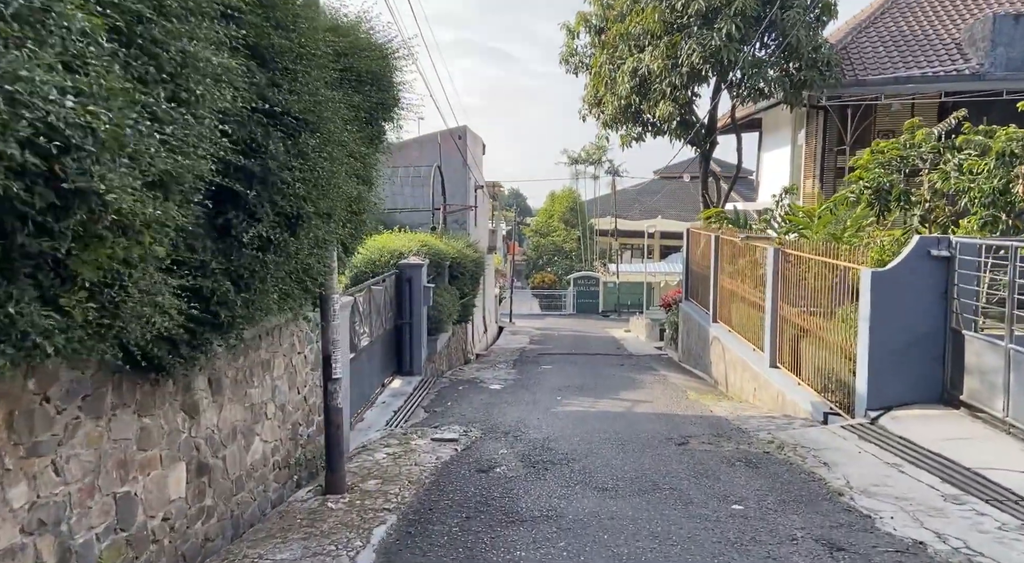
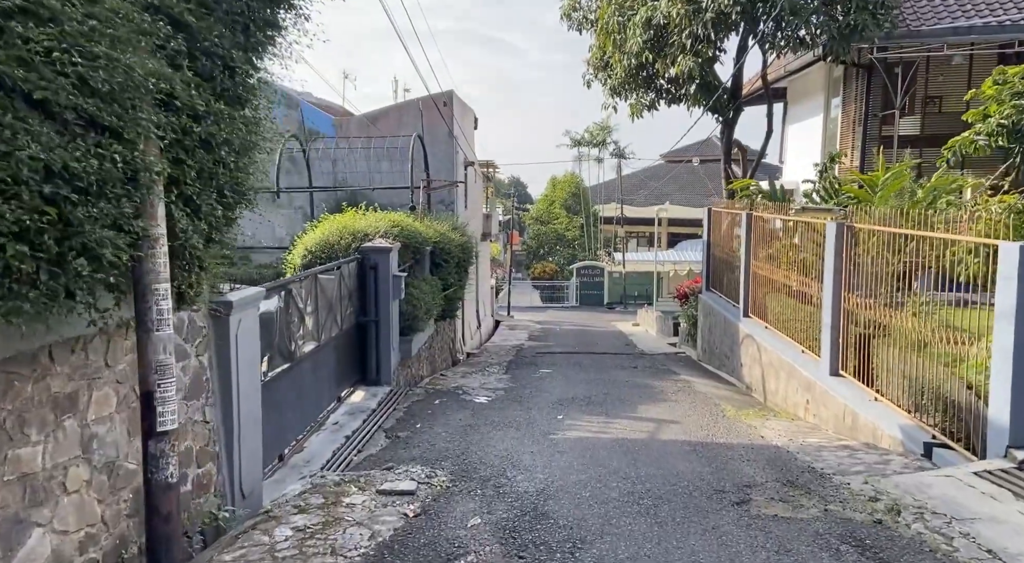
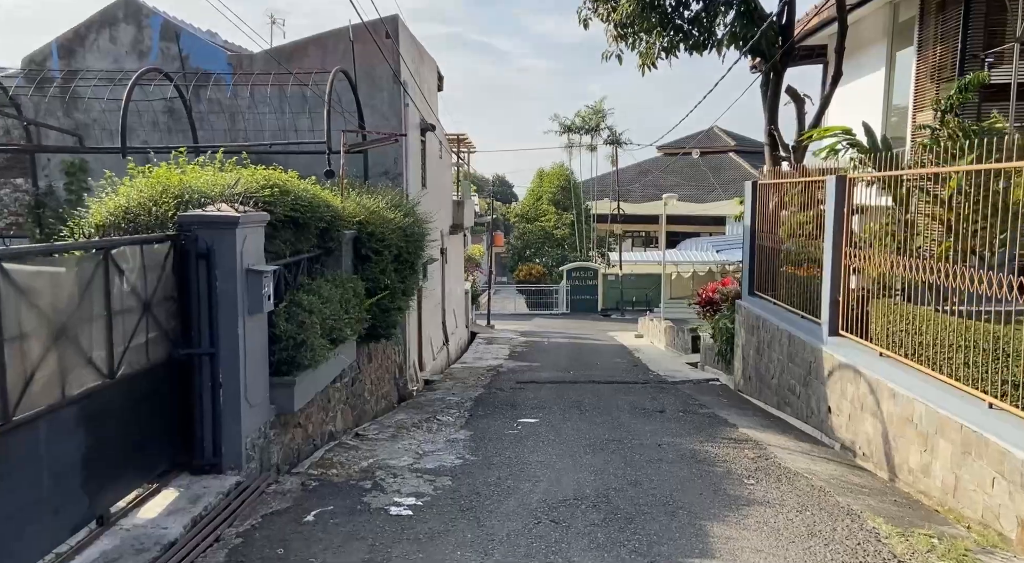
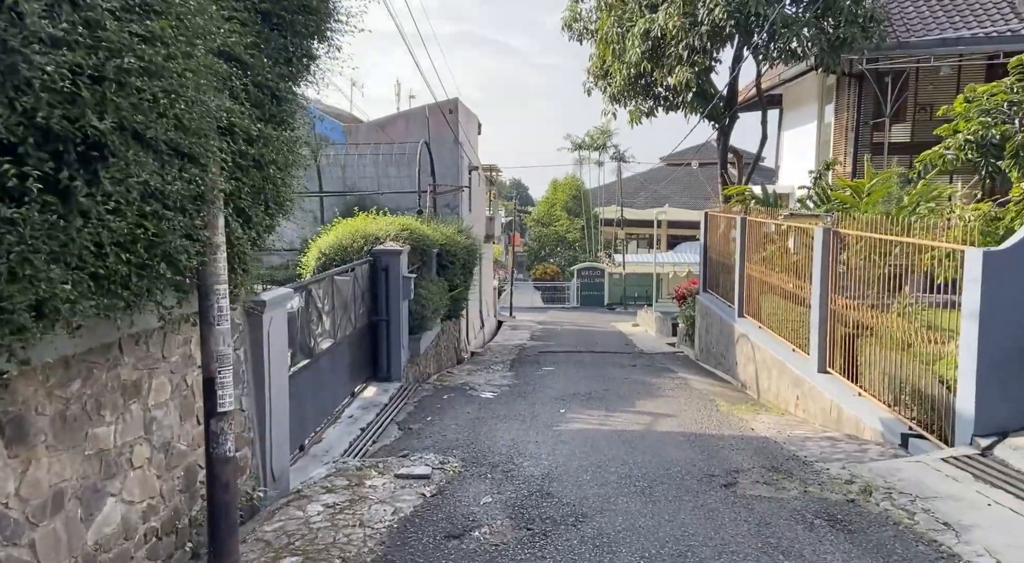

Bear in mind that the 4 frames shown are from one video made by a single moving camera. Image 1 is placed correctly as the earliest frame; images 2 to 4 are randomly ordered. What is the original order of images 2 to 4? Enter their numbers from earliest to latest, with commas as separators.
4, 2, 3
